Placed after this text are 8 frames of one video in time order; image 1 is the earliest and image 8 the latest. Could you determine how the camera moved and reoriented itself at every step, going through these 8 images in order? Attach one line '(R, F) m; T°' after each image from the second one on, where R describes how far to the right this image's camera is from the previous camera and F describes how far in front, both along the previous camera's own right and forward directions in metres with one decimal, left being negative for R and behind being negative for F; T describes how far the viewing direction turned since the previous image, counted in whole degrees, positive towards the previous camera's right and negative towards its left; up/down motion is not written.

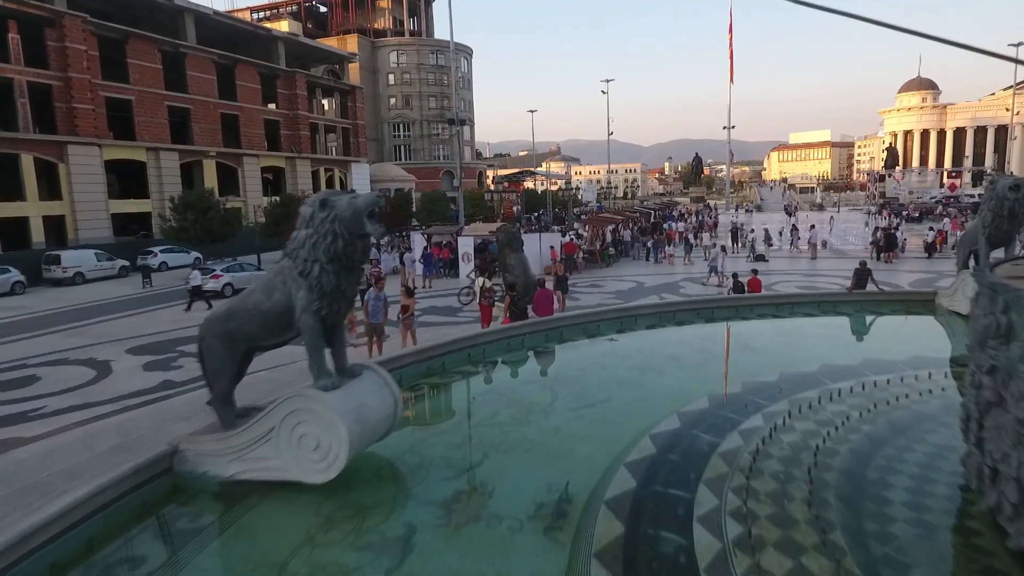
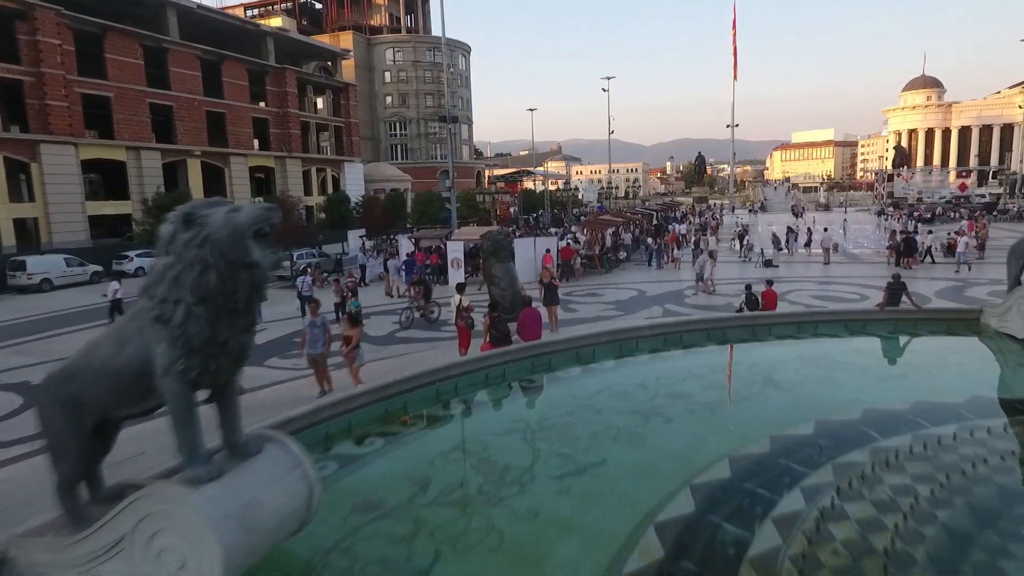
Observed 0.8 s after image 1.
(+0.3, +1.6) m; 0°
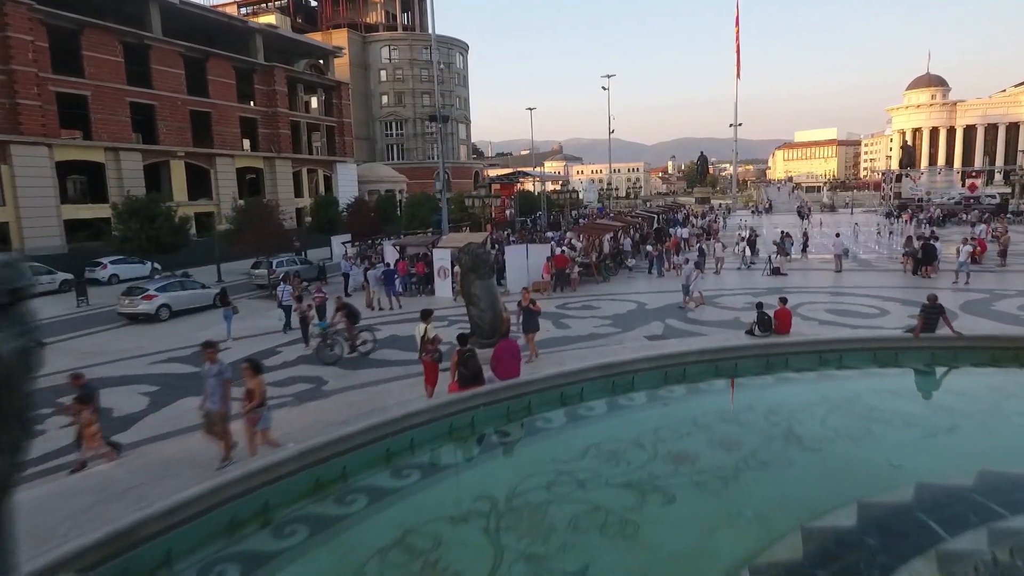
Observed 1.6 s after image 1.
(+0.4, +1.5) m; 0°
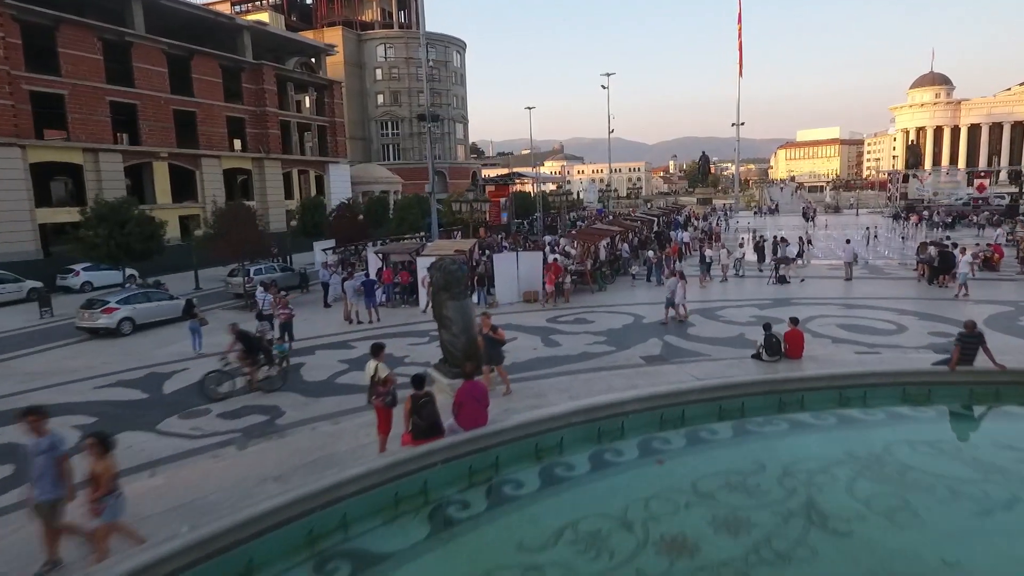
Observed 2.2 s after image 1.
(+0.4, +1.3) m; 0°
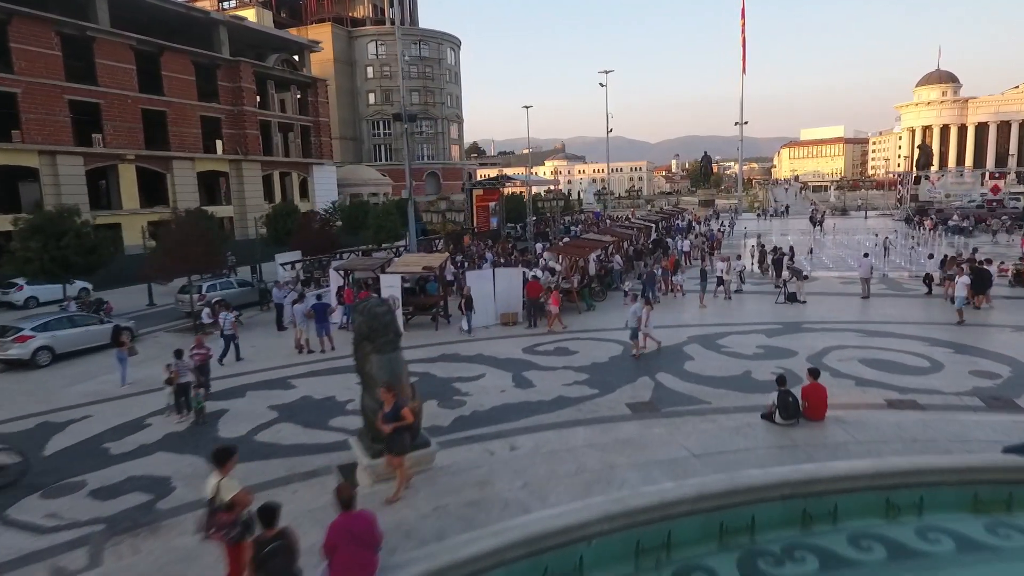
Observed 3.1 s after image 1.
(+0.7, +2.2) m; 0°
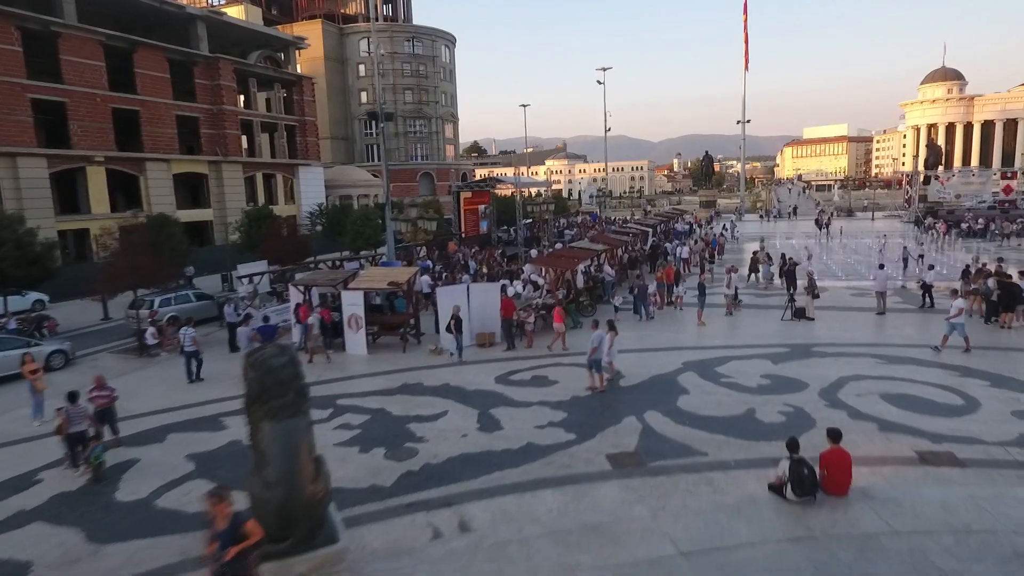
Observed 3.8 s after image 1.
(+0.6, +1.8) m; 0°
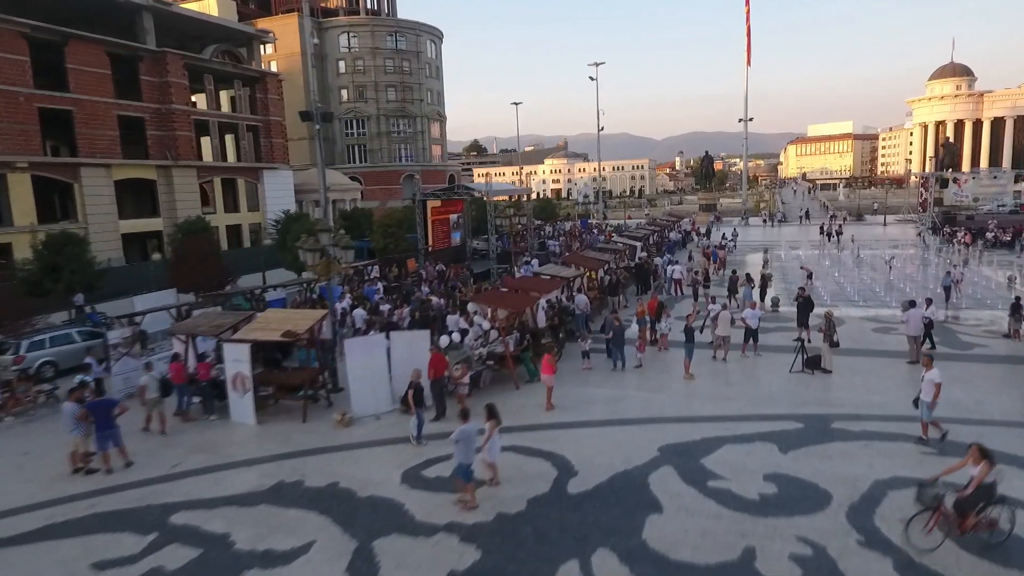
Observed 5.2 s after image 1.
(+1.4, +3.6) m; 0°
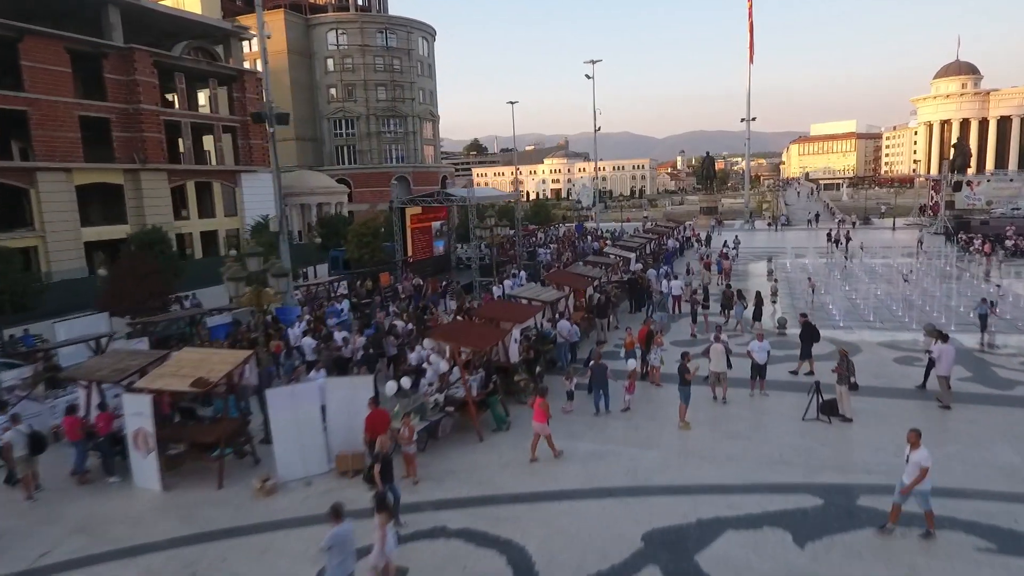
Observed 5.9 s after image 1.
(+0.7, +2.1) m; 0°
